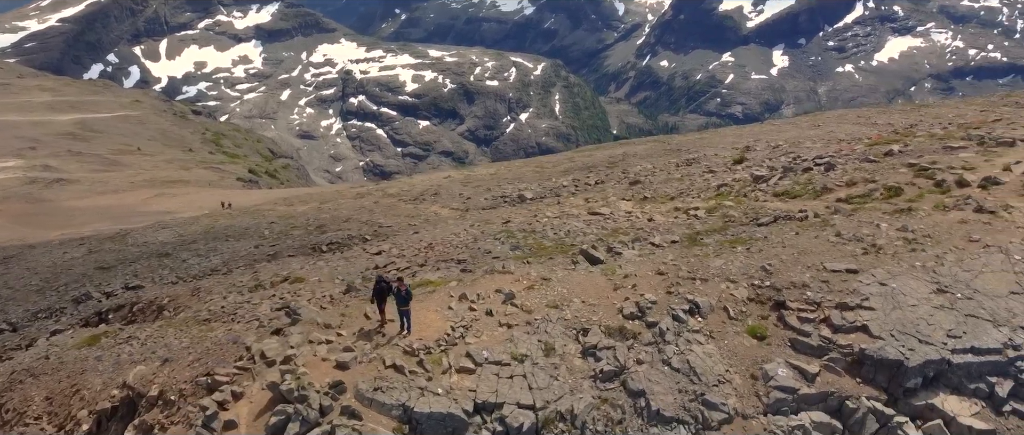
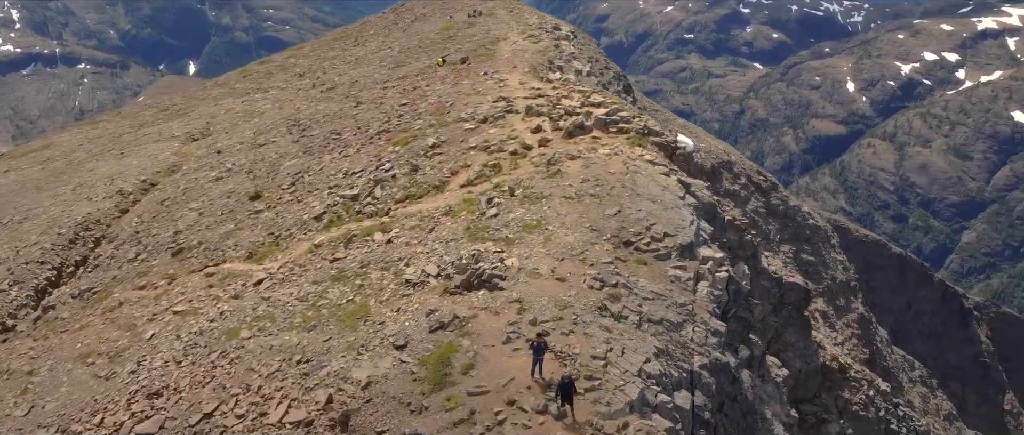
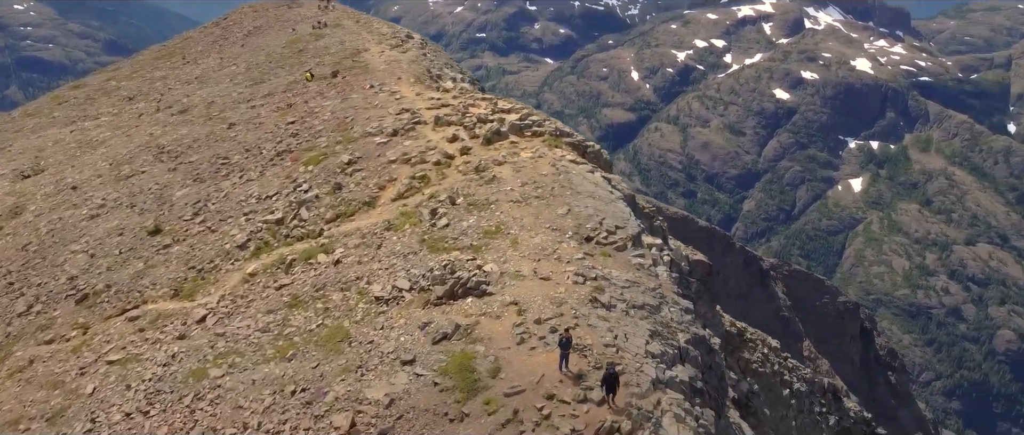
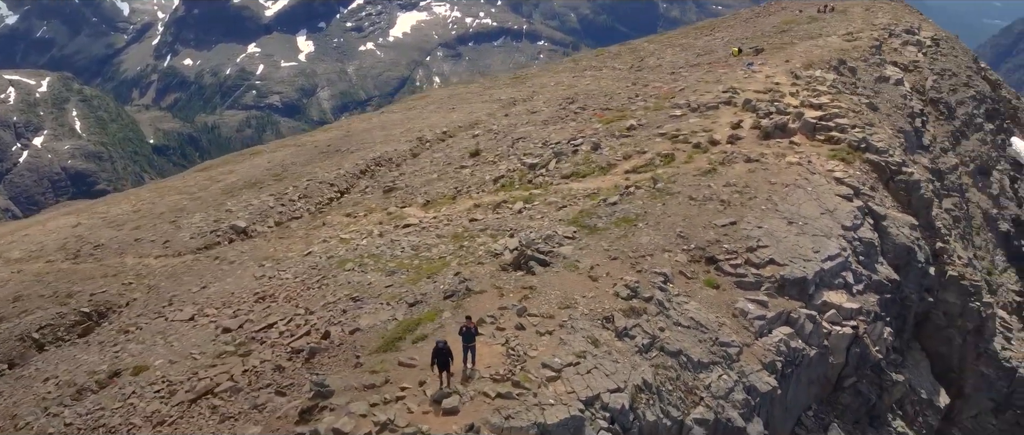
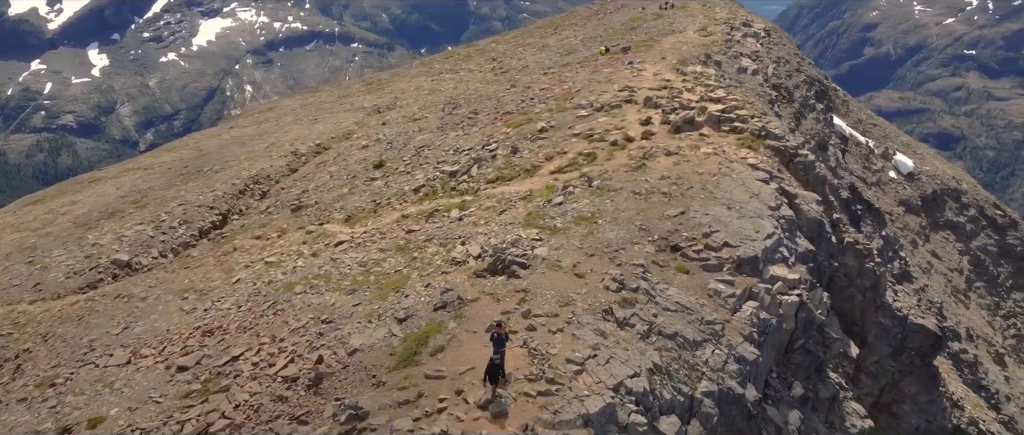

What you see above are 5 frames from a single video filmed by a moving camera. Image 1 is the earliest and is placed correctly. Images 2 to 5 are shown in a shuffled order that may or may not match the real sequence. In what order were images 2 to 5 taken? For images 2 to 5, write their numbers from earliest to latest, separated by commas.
4, 5, 2, 3
